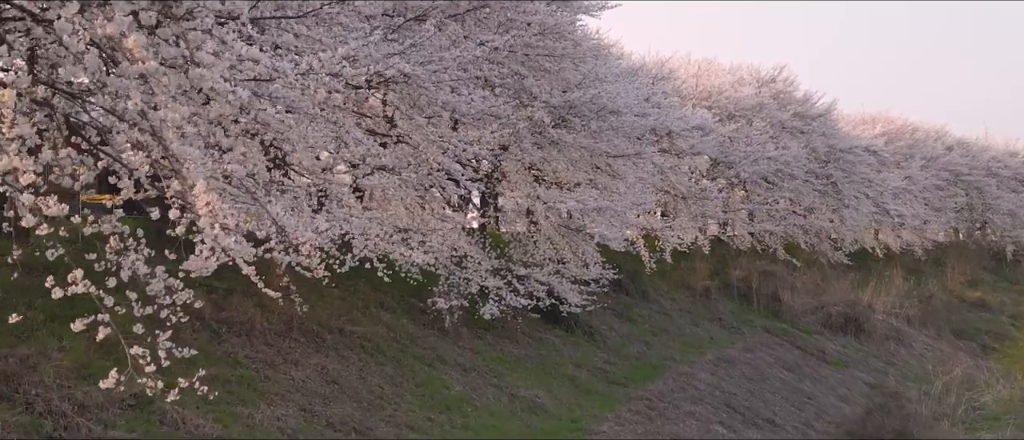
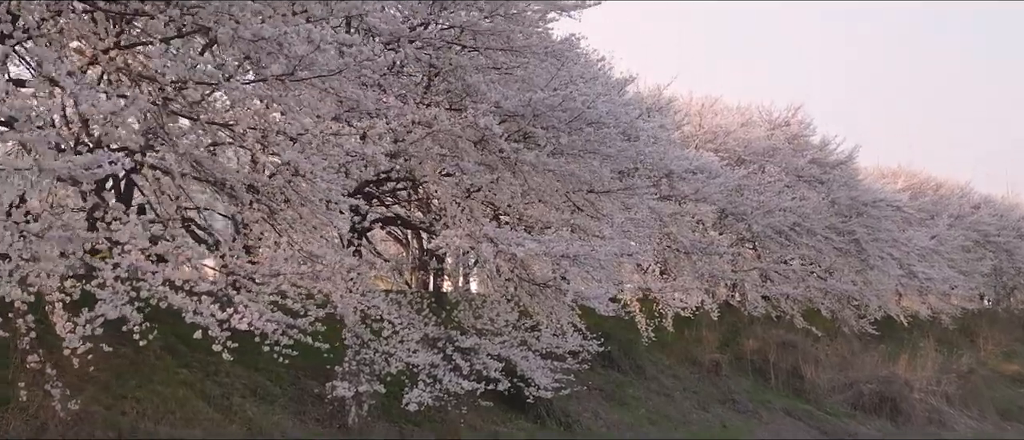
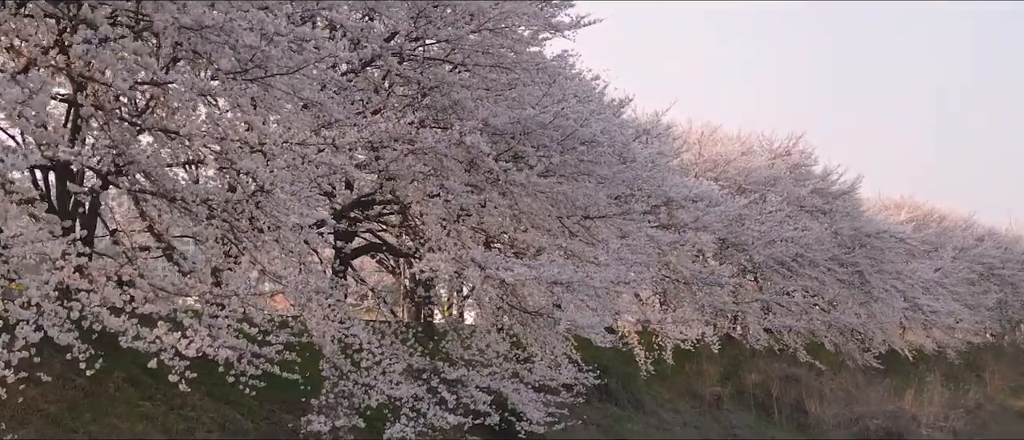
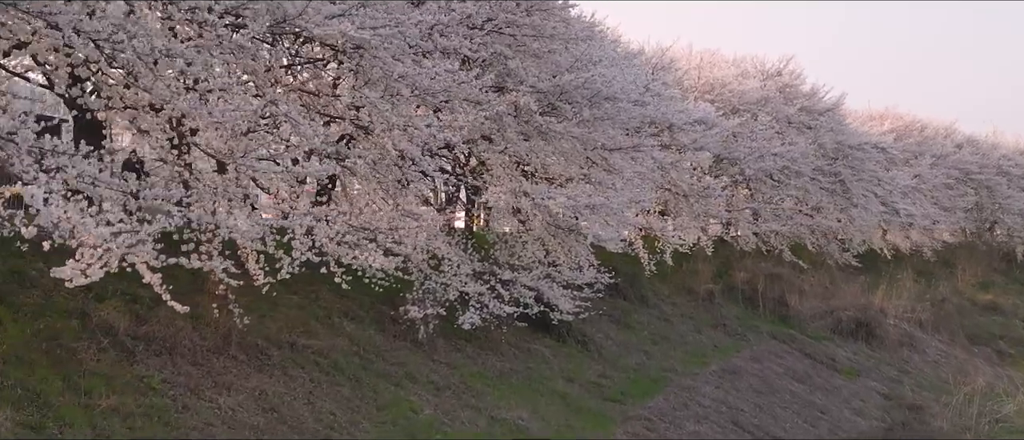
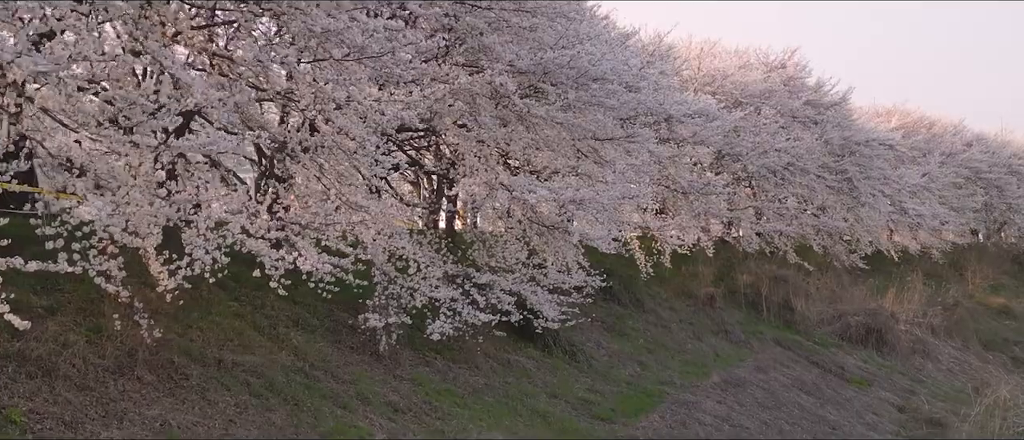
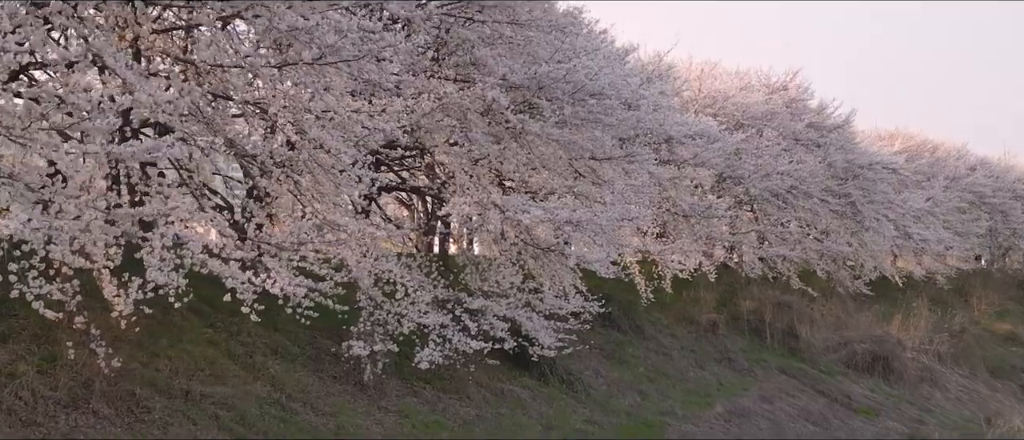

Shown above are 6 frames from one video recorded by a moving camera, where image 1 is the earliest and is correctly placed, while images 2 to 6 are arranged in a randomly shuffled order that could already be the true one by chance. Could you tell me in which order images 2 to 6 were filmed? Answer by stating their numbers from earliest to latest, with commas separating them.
4, 5, 6, 2, 3
